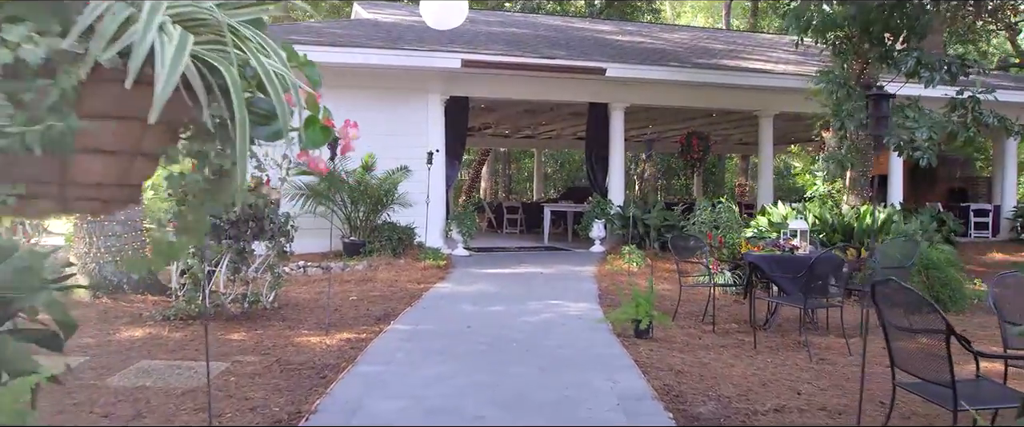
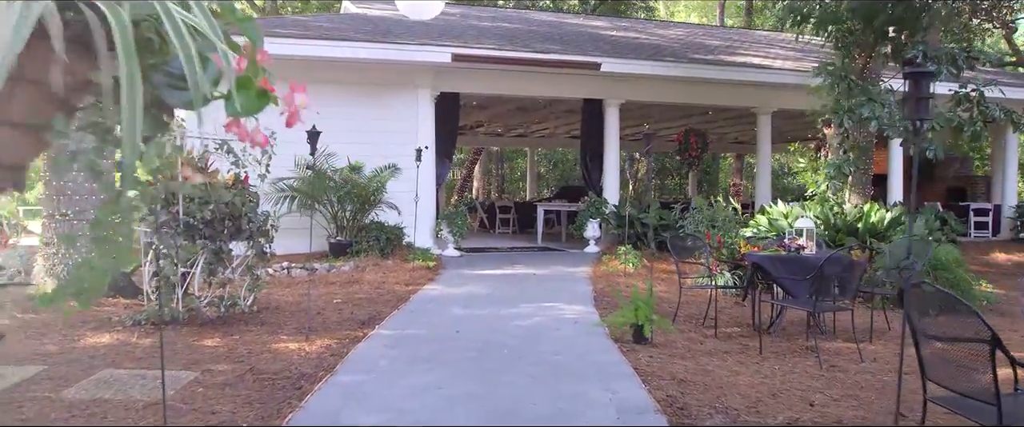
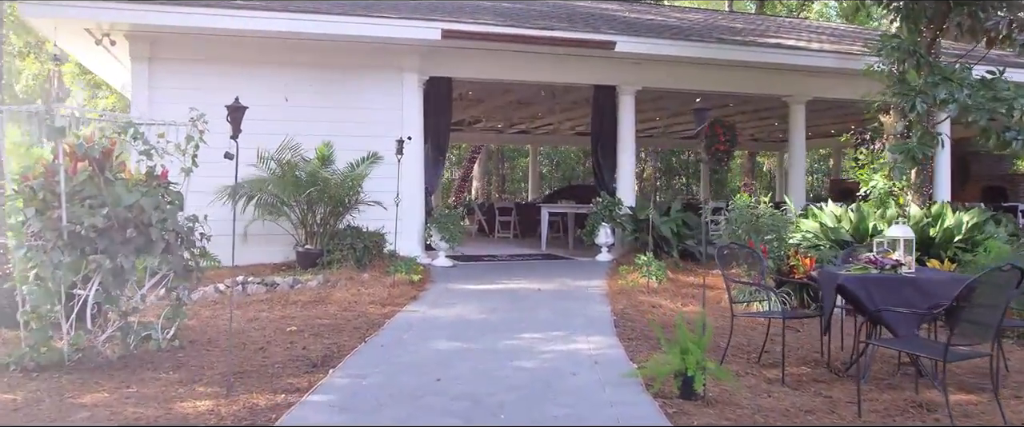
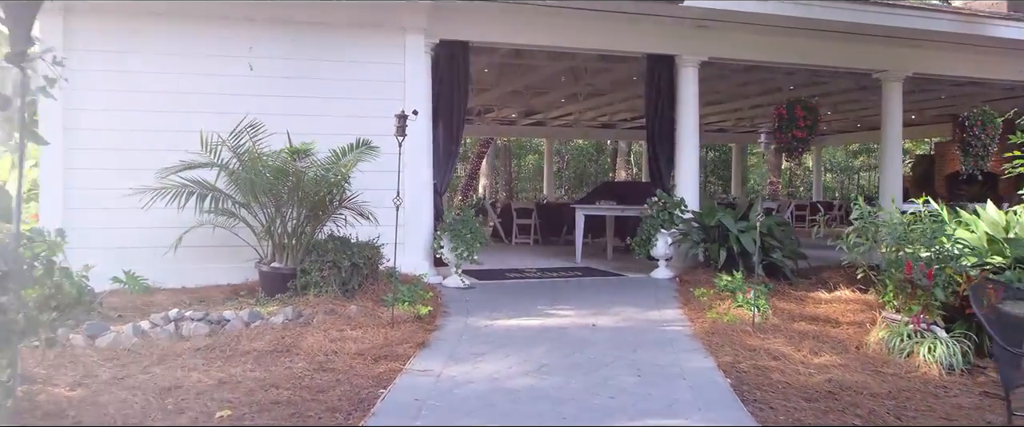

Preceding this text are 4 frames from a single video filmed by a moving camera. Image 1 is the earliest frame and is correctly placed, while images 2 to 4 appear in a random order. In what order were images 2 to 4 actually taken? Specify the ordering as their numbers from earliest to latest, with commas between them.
2, 3, 4
